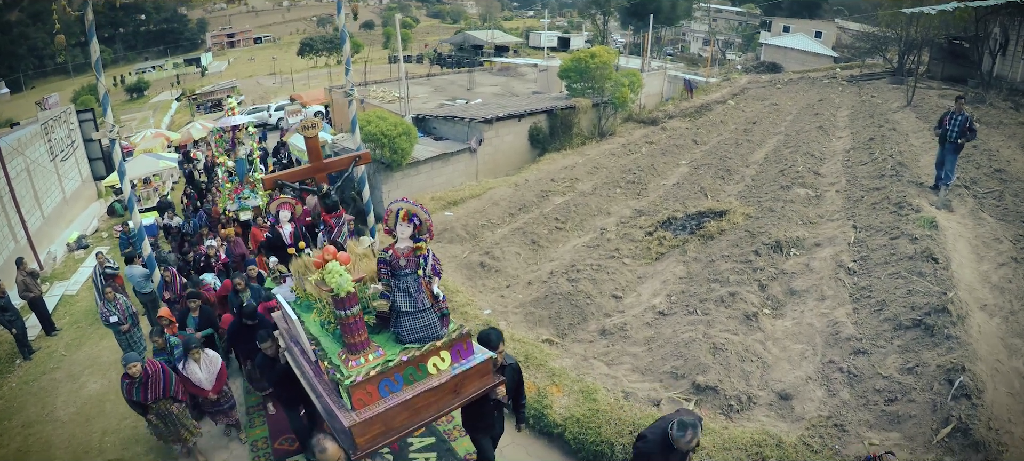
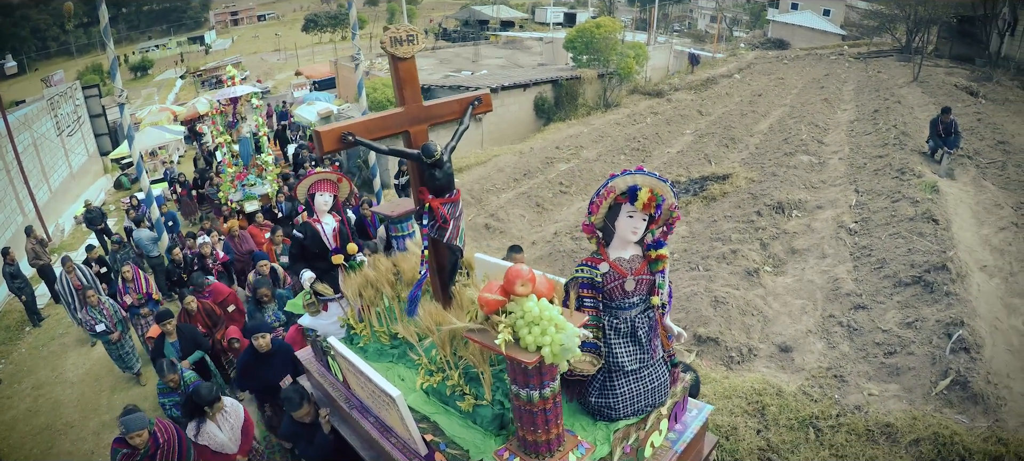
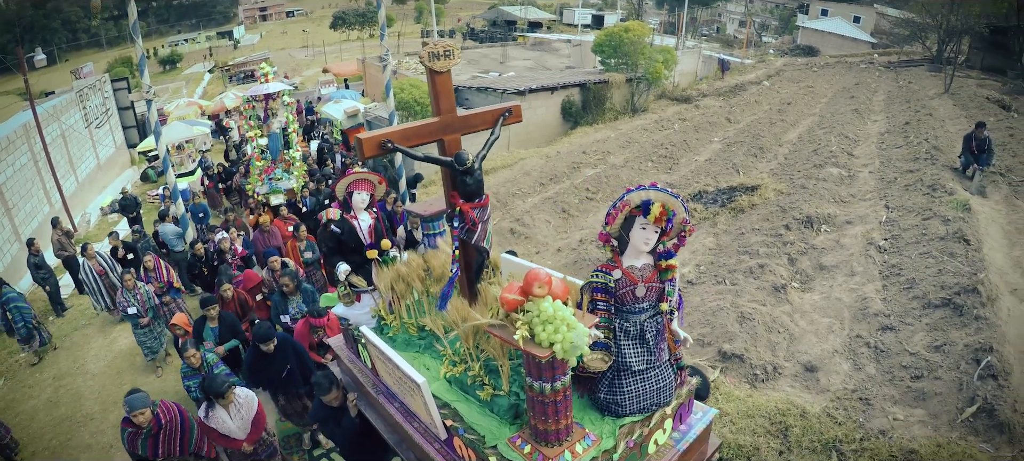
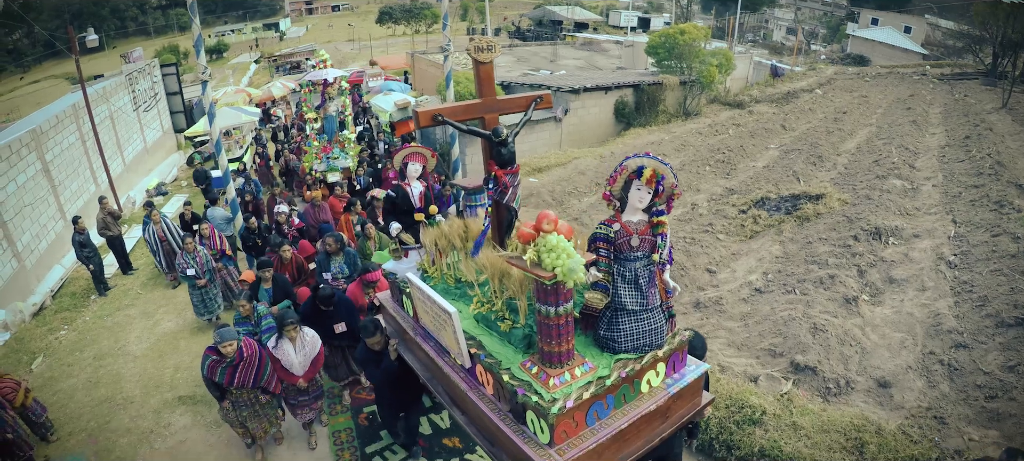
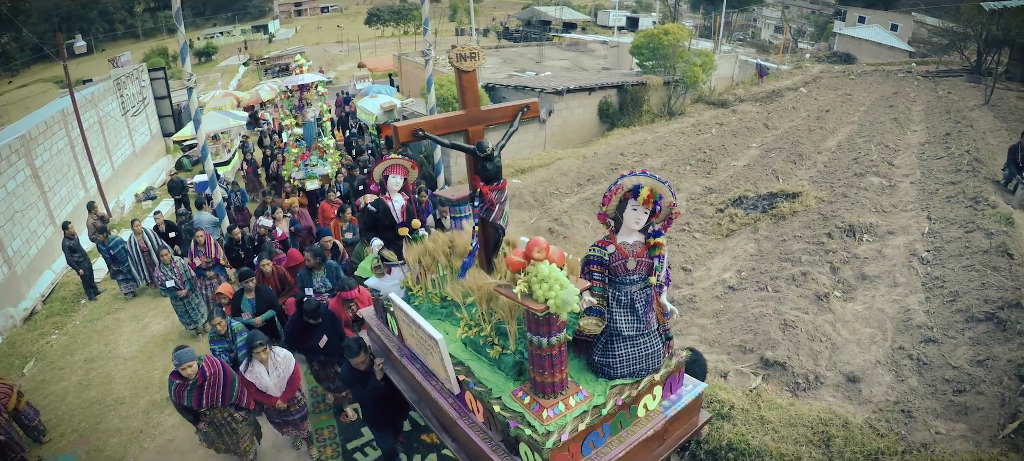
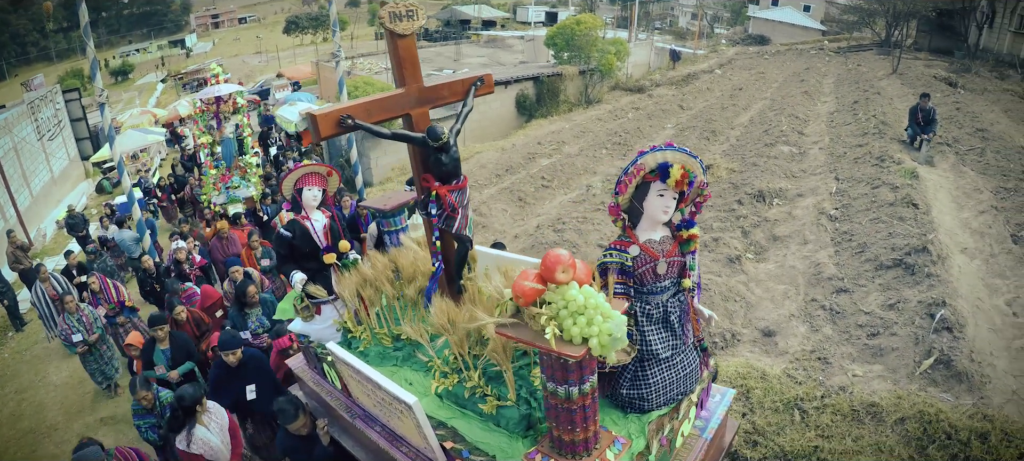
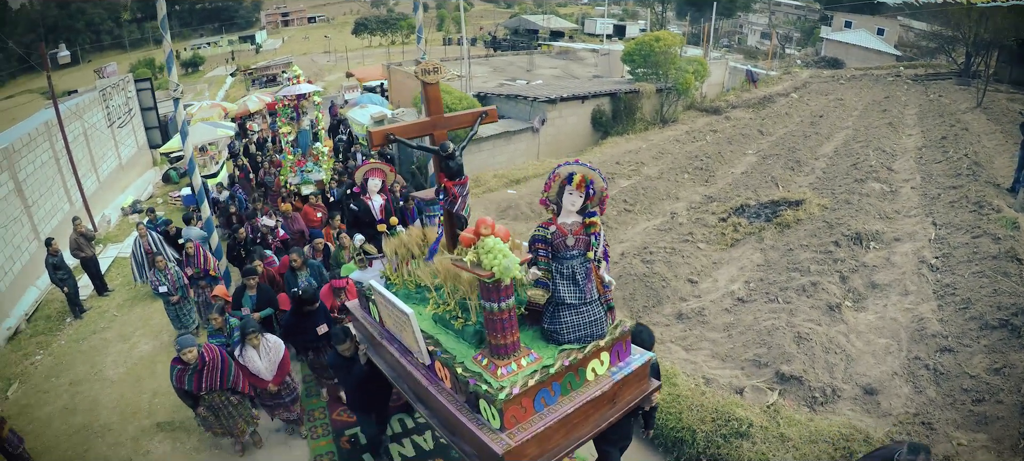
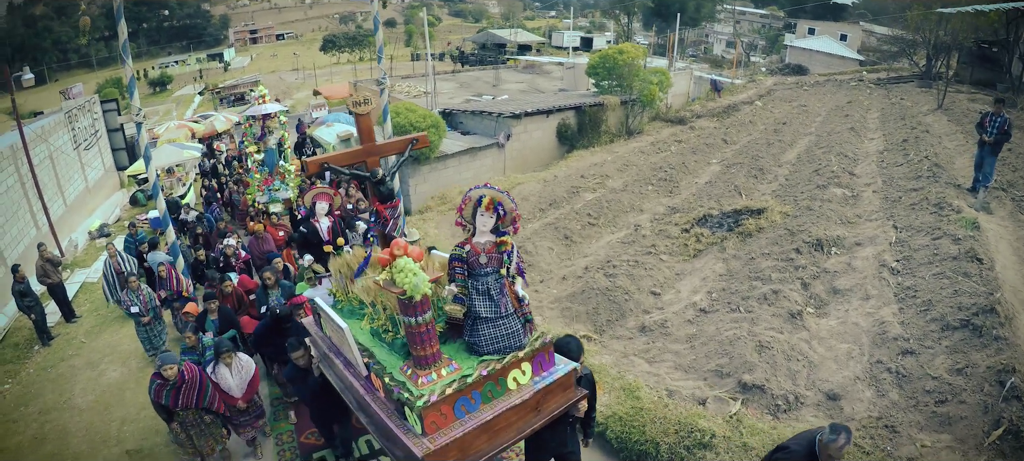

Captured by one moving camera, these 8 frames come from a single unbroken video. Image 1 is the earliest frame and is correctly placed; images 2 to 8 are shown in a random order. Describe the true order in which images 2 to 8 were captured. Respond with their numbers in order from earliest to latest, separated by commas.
8, 7, 4, 5, 3, 2, 6
